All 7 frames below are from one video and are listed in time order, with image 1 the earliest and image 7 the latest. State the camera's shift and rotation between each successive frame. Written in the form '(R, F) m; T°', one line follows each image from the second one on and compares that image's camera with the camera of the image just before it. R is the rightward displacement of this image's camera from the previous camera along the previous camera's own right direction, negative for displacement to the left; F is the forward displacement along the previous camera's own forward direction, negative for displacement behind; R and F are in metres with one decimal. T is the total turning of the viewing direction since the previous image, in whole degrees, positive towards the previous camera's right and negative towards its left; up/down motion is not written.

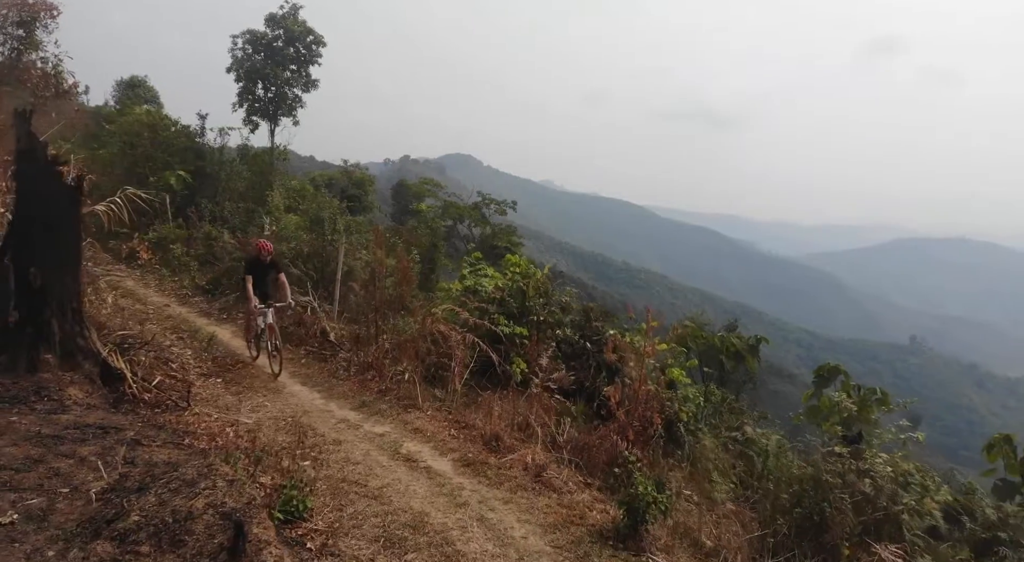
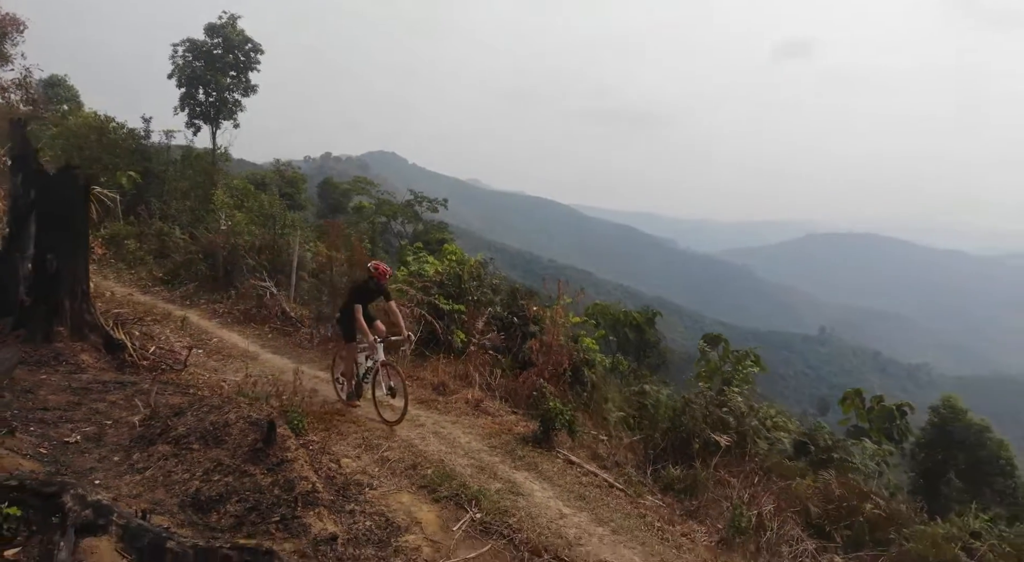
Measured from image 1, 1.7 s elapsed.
(-0.2, -1.7) m; +6°
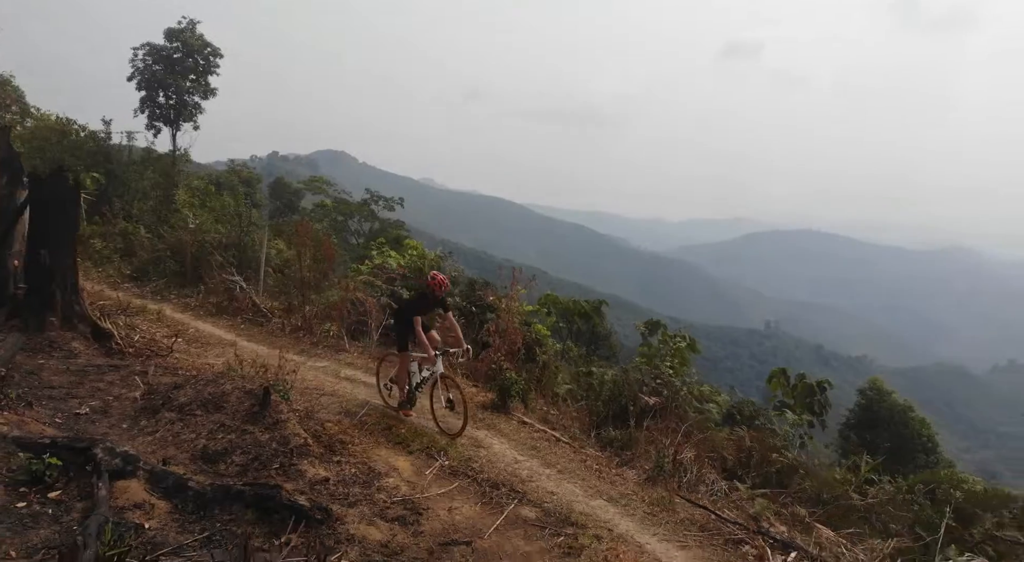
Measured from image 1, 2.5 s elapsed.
(-0.1, -1.0) m; +4°
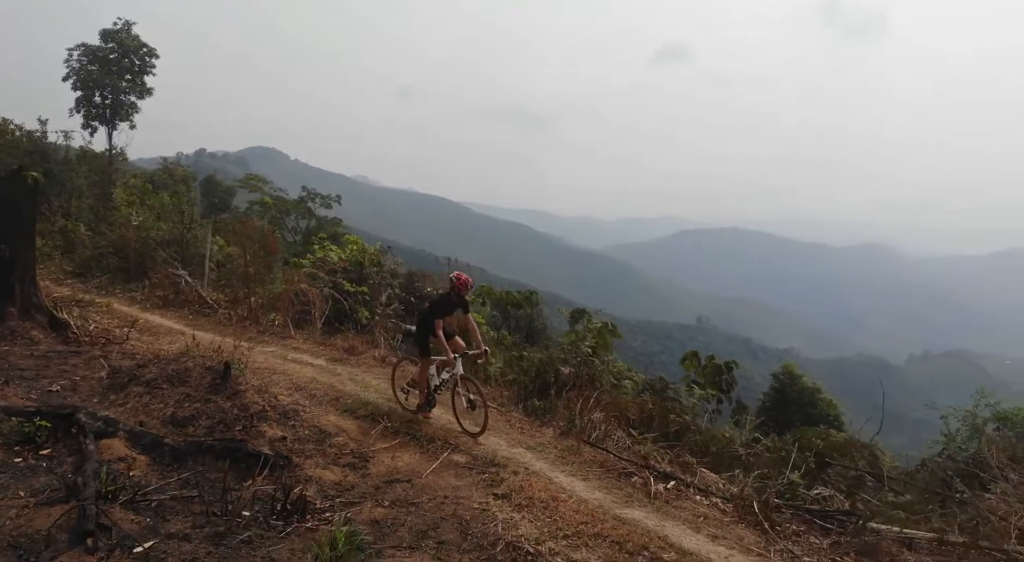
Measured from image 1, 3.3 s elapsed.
(+0.1, -1.1) m; +5°
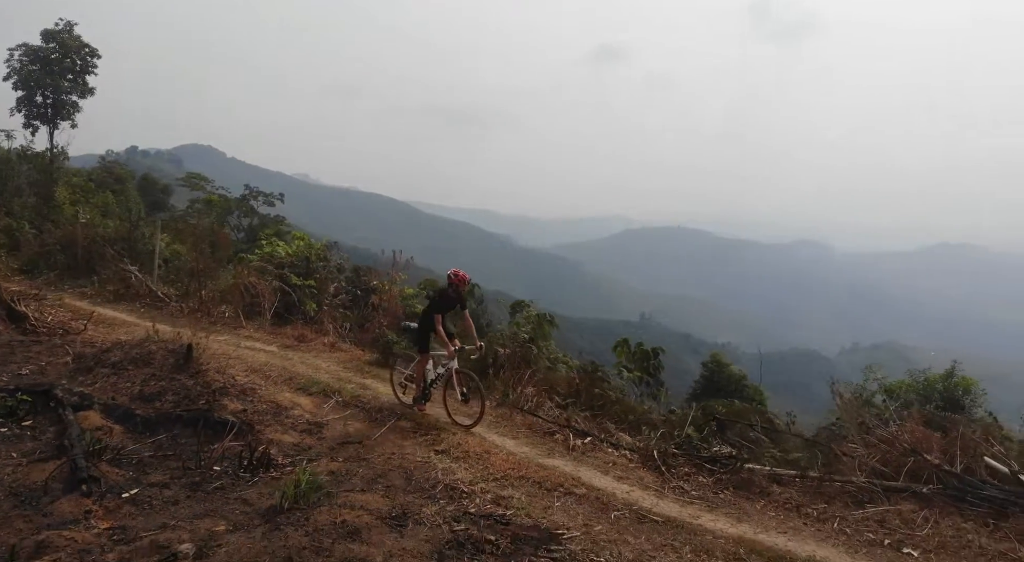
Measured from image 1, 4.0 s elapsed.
(+0.1, -0.9) m; +5°
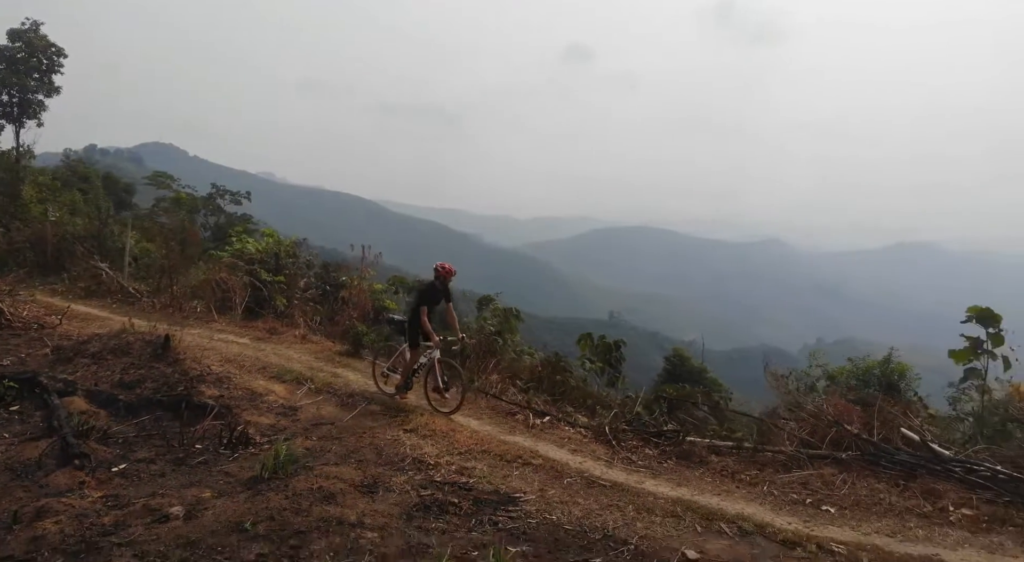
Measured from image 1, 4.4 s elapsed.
(+0.1, -0.5) m; +3°
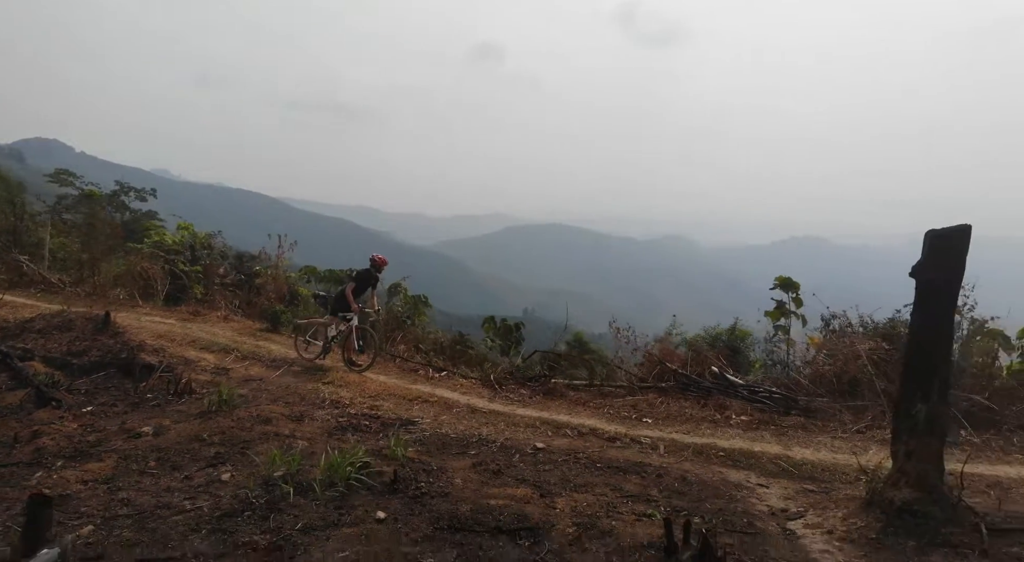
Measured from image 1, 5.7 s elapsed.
(+0.2, -1.8) m; +7°
